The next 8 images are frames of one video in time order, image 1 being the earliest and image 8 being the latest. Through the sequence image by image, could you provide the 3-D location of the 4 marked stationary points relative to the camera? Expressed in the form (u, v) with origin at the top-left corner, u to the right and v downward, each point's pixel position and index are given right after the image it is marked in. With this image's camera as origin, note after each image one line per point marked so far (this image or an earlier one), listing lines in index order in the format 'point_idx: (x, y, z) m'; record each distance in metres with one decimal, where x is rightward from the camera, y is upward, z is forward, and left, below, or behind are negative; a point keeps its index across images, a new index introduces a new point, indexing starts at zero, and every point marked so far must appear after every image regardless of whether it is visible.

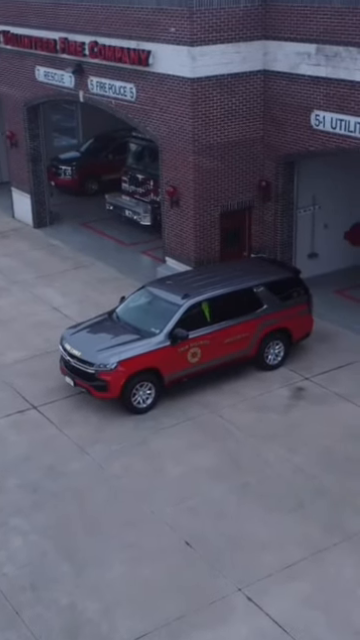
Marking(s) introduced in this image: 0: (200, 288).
0: (+0.4, +0.6, +16.1) m
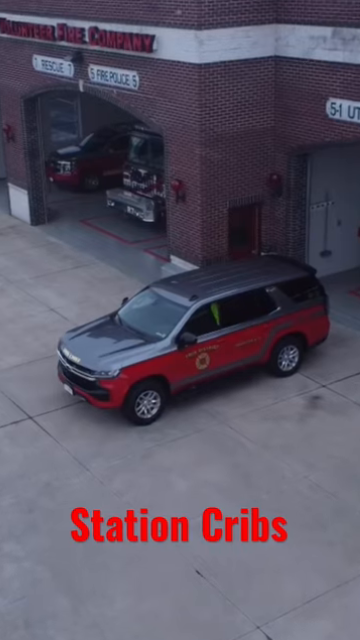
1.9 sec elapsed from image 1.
0: (+0.5, +0.5, +14.9) m
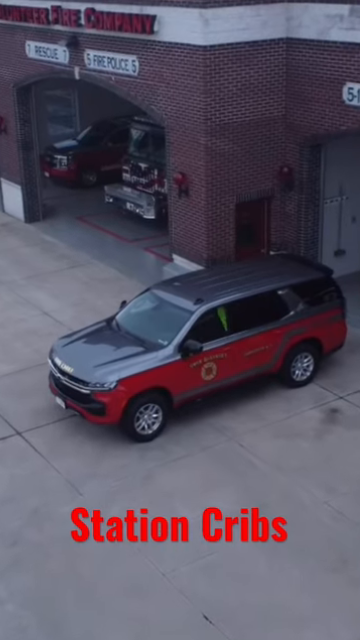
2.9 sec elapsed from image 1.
0: (+0.5, +0.5, +13.6) m
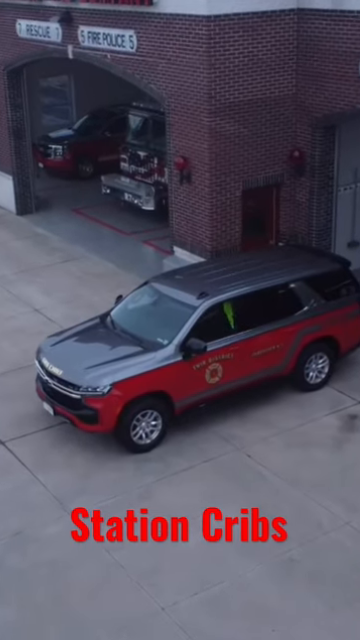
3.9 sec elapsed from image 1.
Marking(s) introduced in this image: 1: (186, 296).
0: (+0.6, +0.5, +12.2) m
1: (+0.1, +0.3, +12.0) m
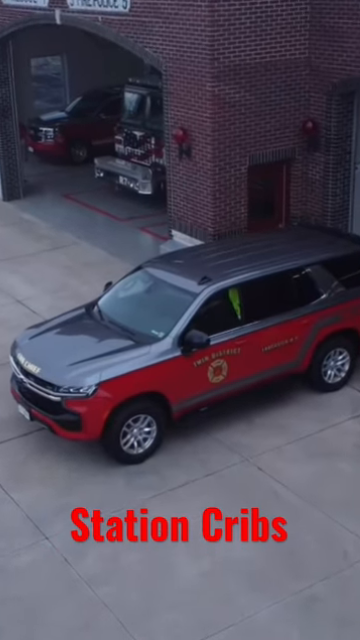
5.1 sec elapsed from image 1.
0: (+0.5, +0.6, +10.6) m
1: (+0.1, +0.5, +10.3) m
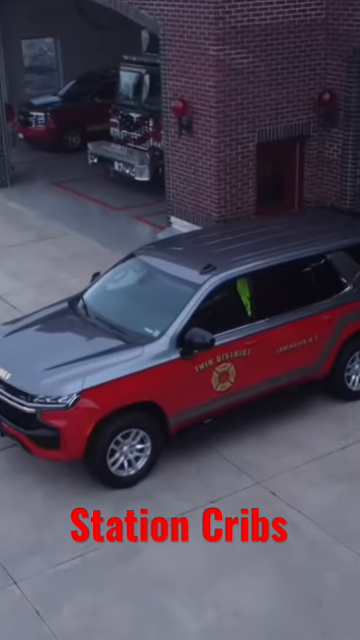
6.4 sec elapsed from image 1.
0: (+0.5, +0.7, +9.0) m
1: (+0.1, +0.5, +8.7) m
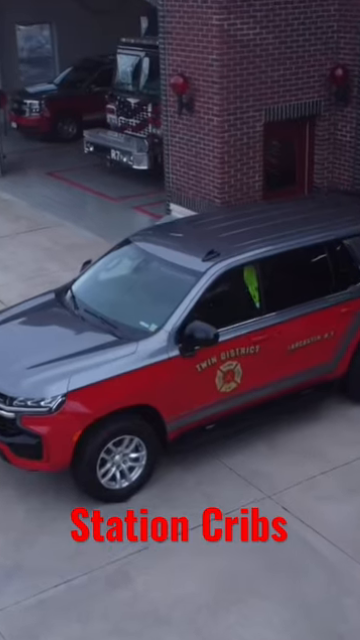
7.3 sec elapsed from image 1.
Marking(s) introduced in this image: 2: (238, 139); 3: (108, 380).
0: (+0.5, +0.7, +8.0) m
1: (0.0, +0.6, +7.8) m
2: (+0.7, +2.4, +10.9) m
3: (-0.6, -0.5, +6.8) m
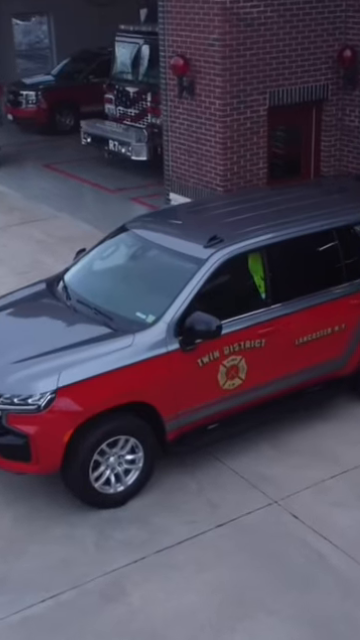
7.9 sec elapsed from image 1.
0: (+0.5, +0.8, +7.5) m
1: (0.0, +0.6, +7.2) m
2: (+0.7, +2.4, +10.4) m
3: (-0.6, -0.4, +6.3) m
